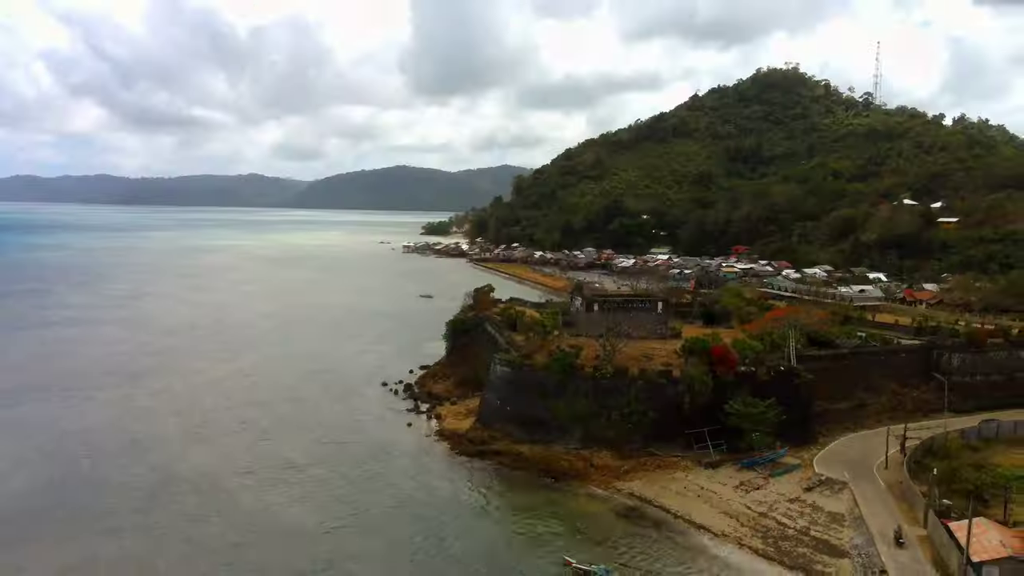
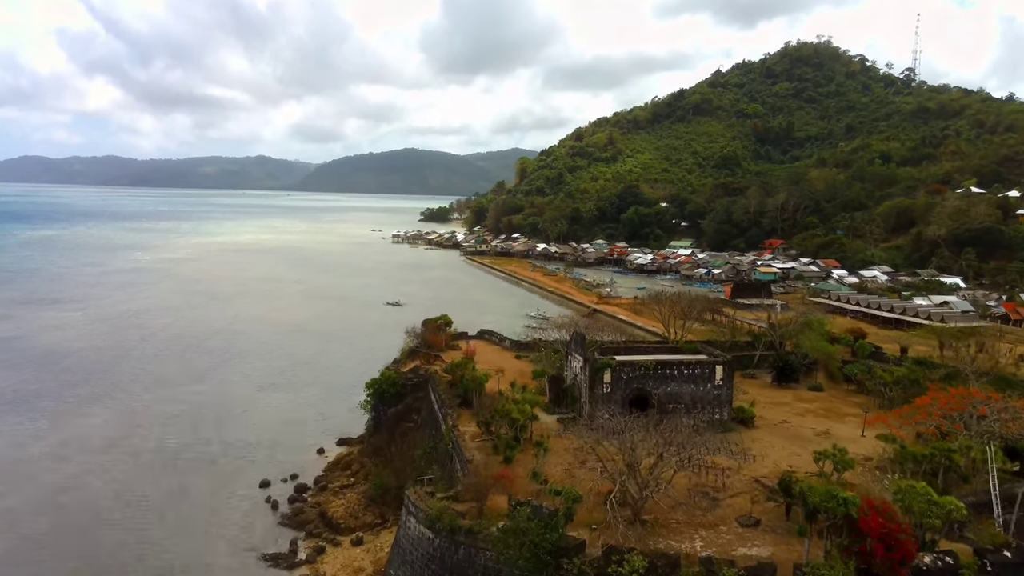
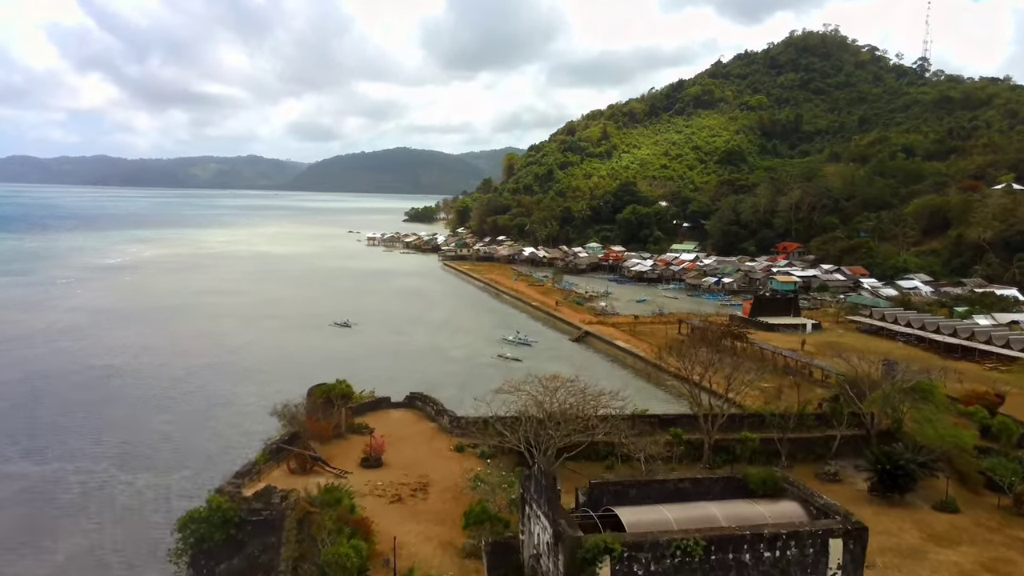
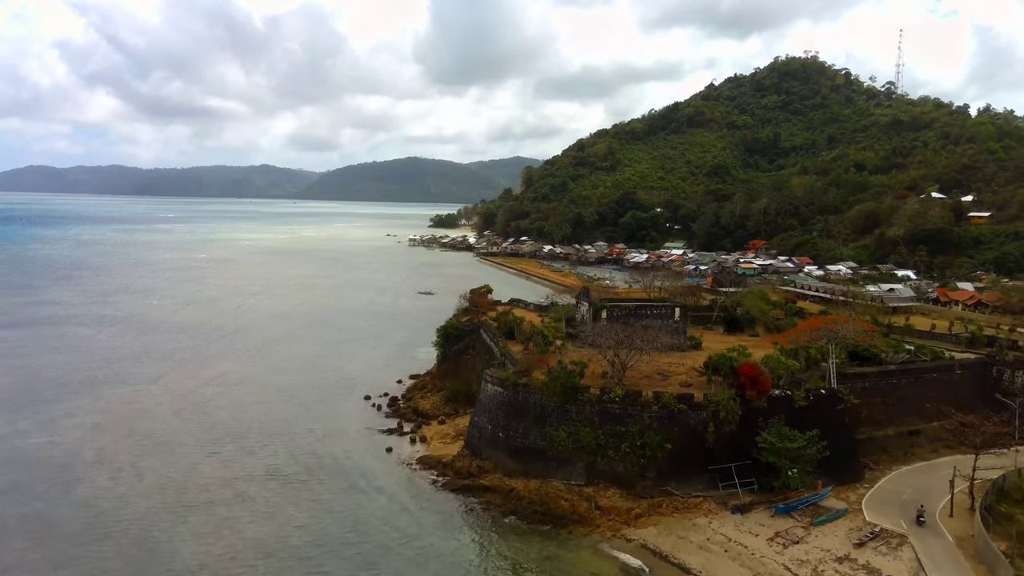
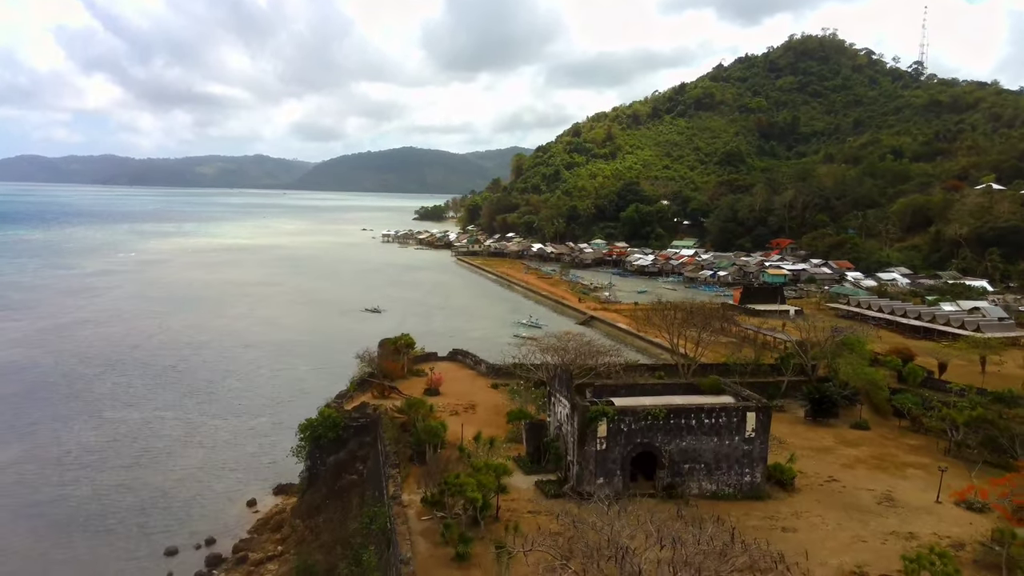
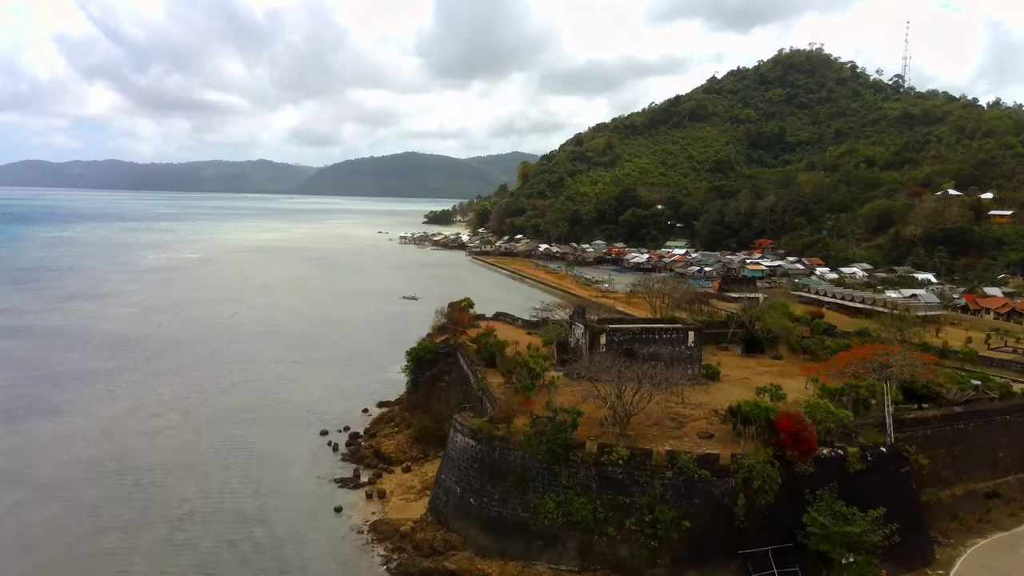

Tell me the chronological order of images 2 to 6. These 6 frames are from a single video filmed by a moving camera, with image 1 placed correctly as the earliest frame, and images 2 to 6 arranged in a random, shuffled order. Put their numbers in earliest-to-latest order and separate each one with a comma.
4, 6, 2, 5, 3
